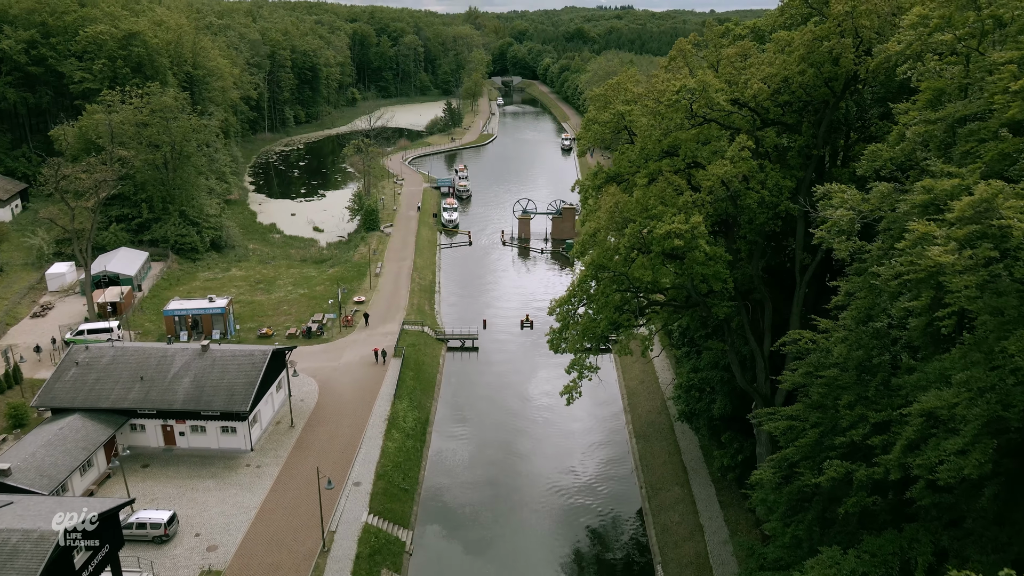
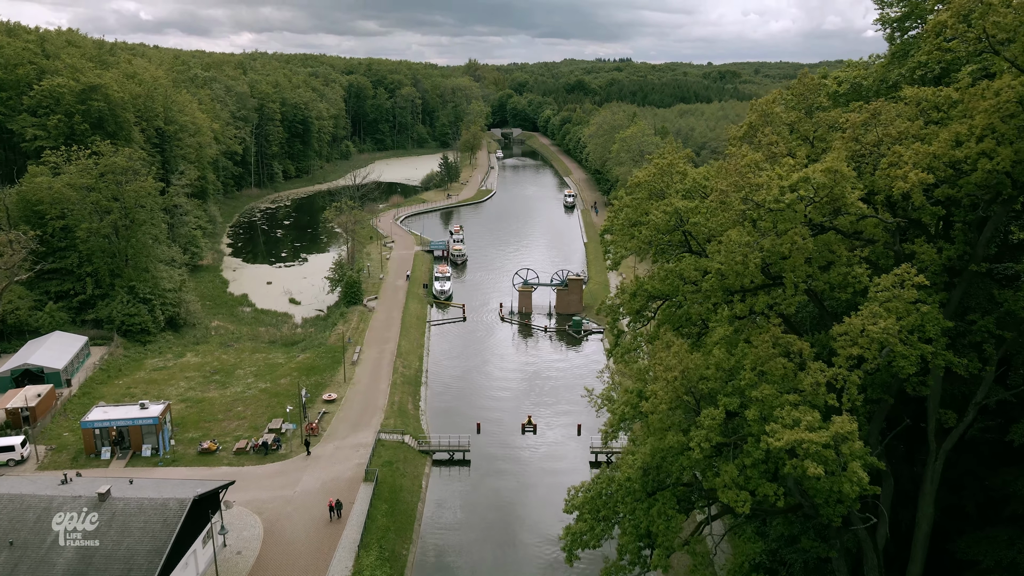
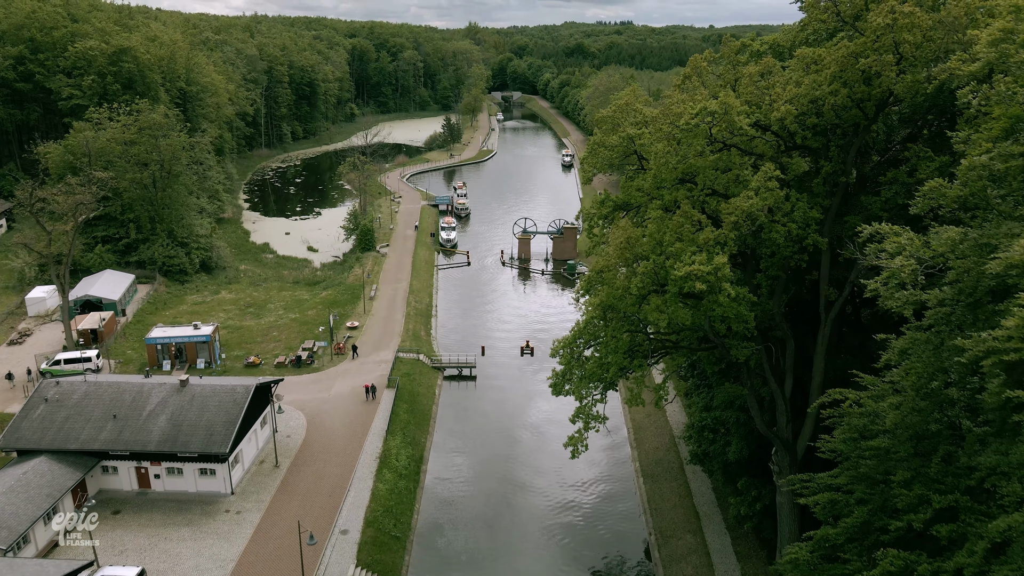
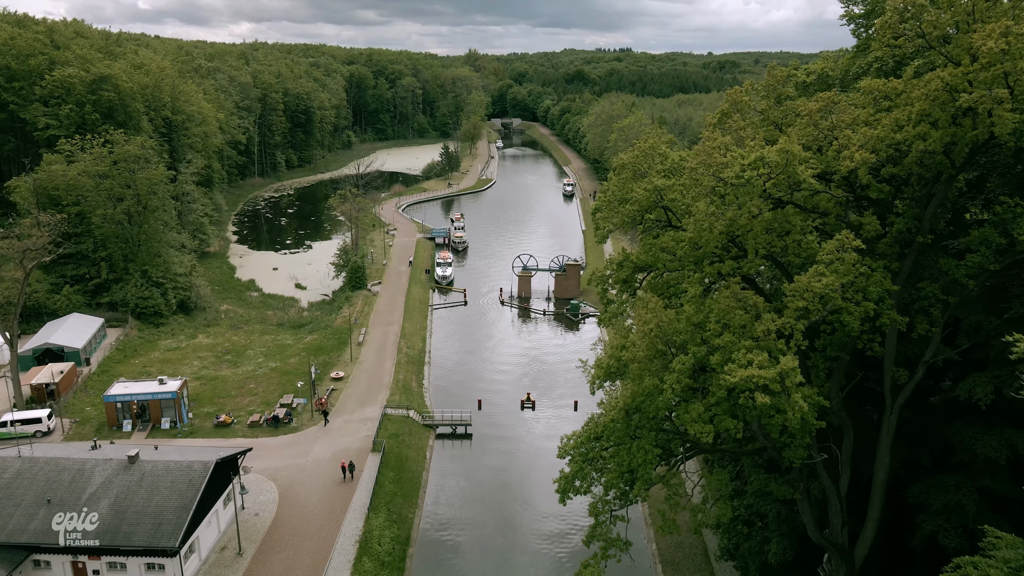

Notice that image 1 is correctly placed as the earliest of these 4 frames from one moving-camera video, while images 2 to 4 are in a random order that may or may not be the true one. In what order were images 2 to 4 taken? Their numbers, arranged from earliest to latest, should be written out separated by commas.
3, 4, 2
